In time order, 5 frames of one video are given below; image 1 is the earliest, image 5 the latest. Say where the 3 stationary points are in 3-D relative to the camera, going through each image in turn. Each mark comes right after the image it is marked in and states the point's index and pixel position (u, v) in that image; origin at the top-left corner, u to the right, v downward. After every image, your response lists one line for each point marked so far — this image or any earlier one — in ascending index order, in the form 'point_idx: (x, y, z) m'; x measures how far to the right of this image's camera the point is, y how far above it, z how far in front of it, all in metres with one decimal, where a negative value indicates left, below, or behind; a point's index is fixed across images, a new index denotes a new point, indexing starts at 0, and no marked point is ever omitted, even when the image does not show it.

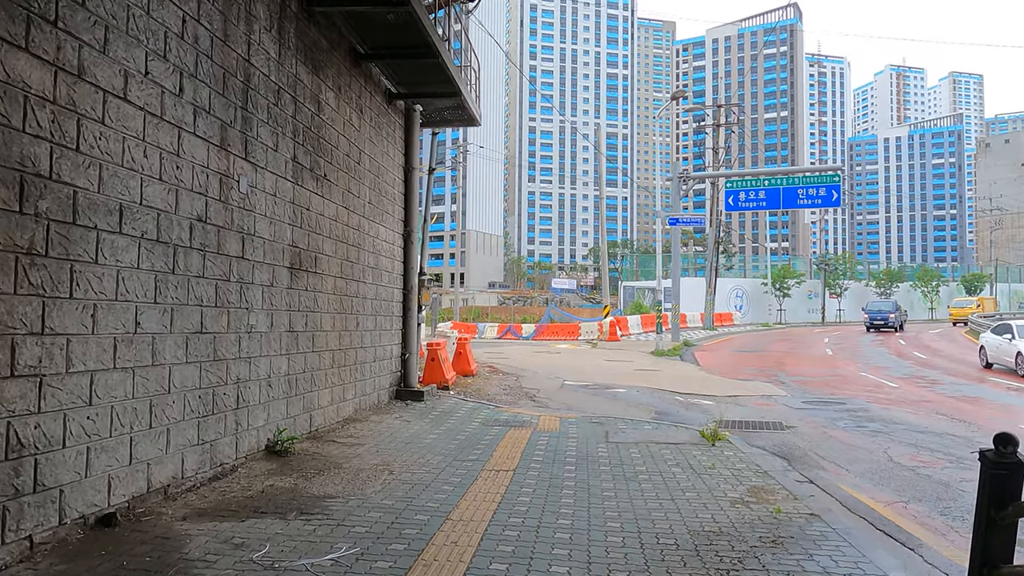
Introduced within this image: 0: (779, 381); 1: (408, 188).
0: (+5.4, -1.9, +15.4) m
1: (-1.5, +1.4, +10.9) m
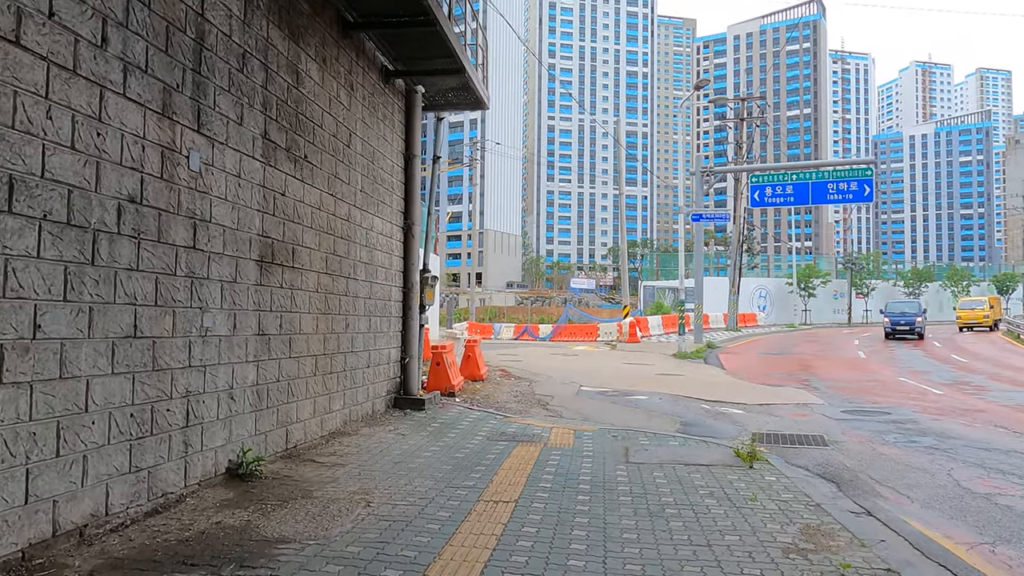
0: (+5.6, -1.9, +14.3) m
1: (-1.3, +1.4, +10.0) m
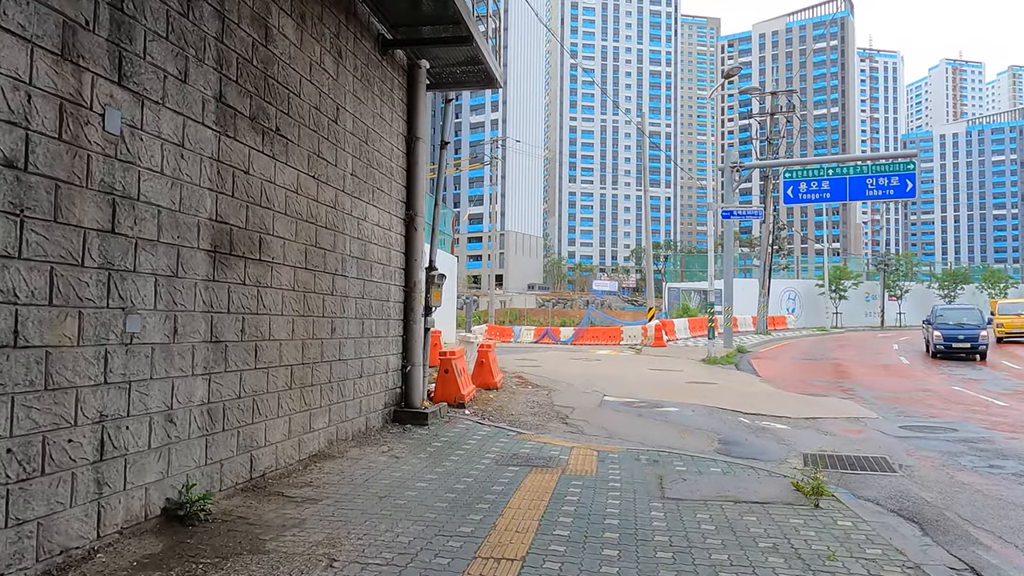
0: (+5.9, -1.9, +13.0) m
1: (-1.2, +1.5, +8.9) m
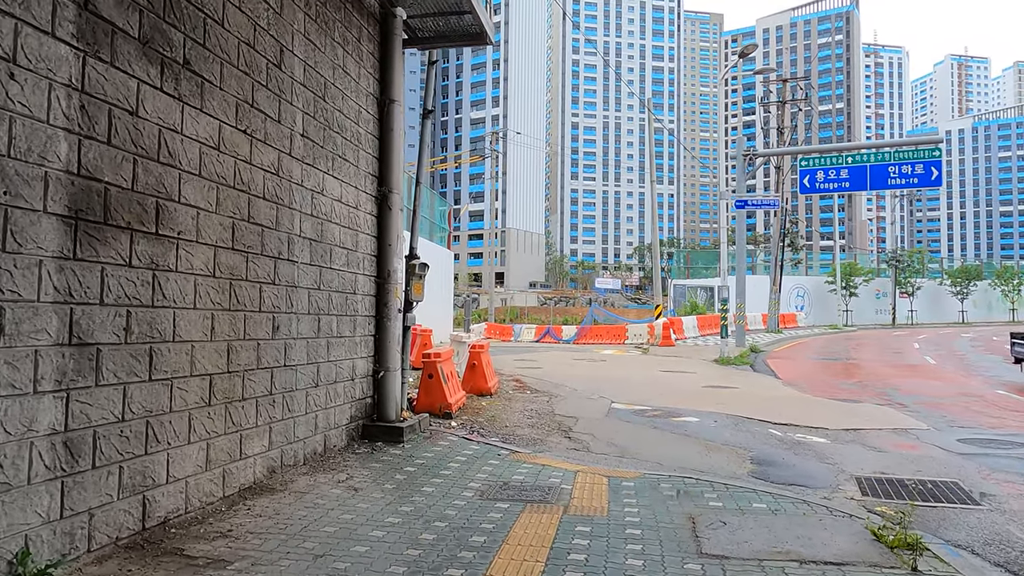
0: (+5.8, -1.8, +11.6) m
1: (-1.2, +1.5, +7.5) m
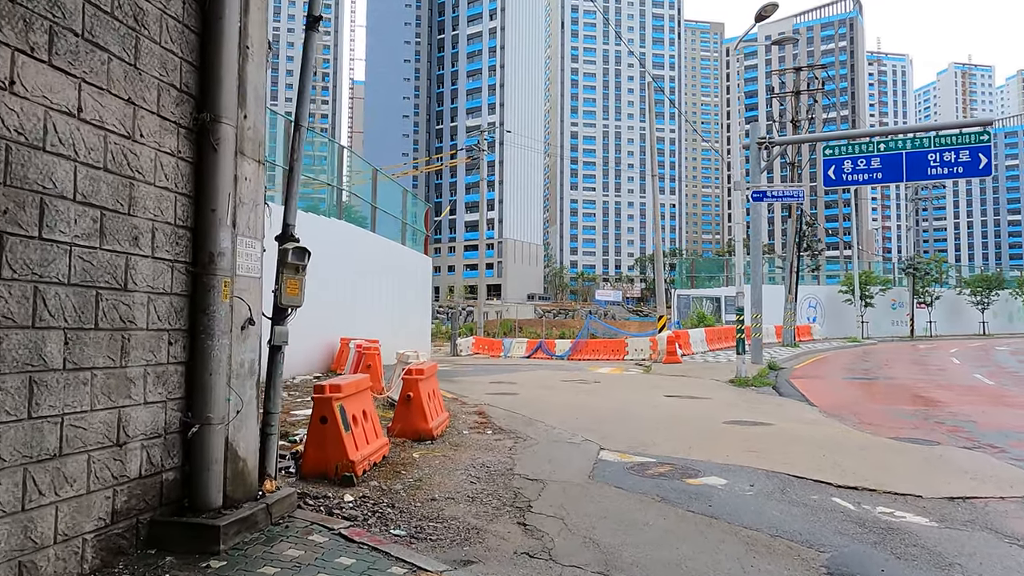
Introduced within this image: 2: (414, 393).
0: (+5.3, -1.8, +8.5) m
1: (-1.8, +1.6, +4.5) m
2: (-1.0, -1.0, +7.8) m
